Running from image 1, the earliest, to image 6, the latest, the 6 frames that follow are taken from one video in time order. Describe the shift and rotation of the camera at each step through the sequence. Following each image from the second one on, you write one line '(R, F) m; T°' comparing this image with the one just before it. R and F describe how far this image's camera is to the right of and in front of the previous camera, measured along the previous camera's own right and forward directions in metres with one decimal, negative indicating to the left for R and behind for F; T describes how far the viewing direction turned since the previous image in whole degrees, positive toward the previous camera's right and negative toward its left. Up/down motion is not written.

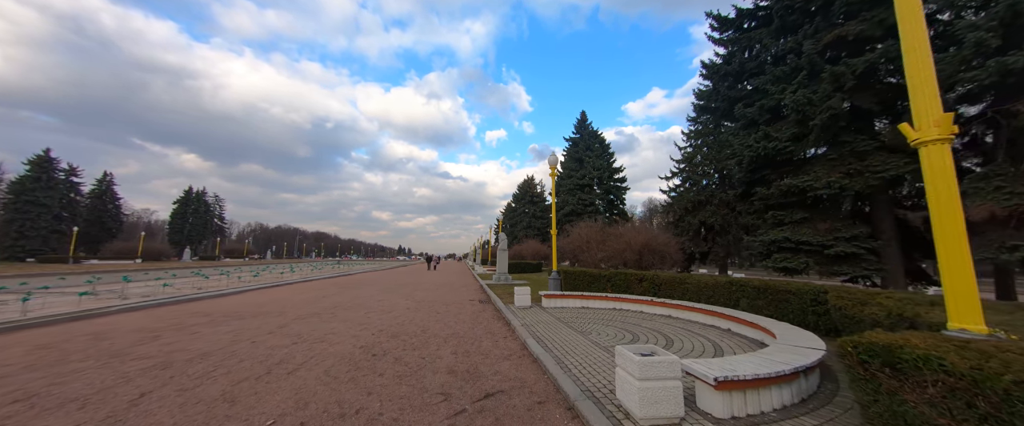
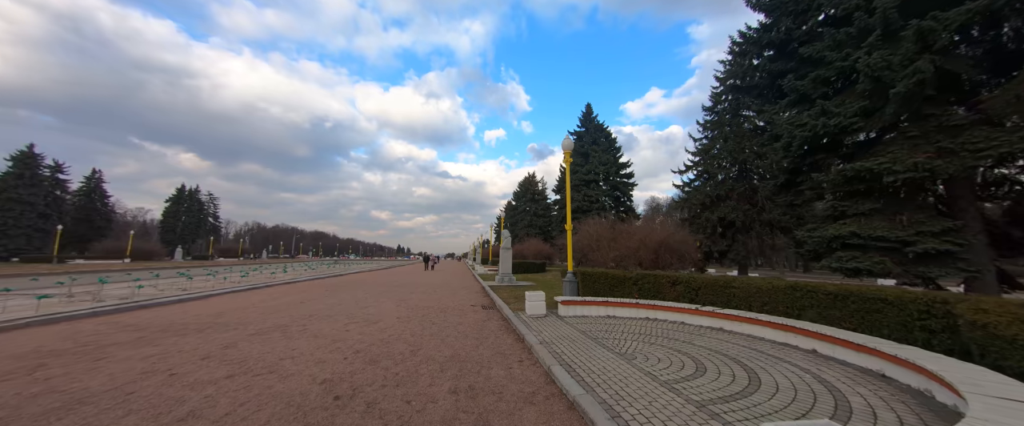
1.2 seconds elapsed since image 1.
(-0.3, +1.5) m; 0°
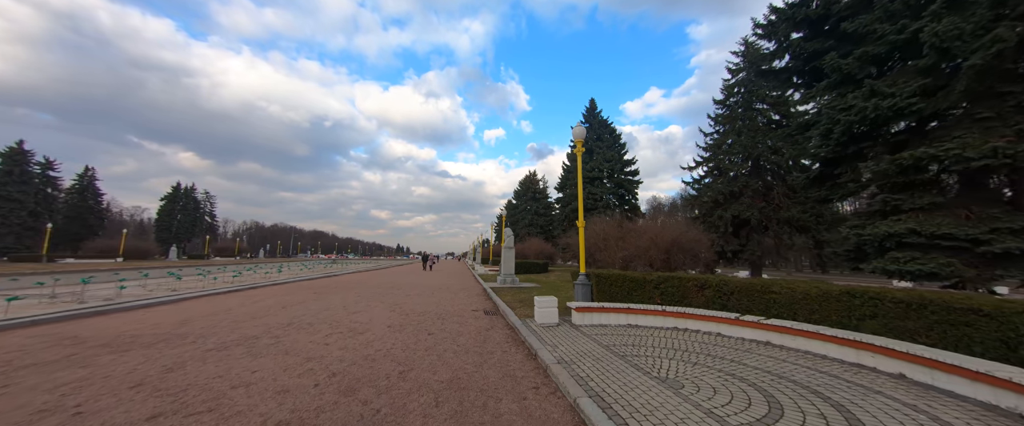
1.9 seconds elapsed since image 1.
(-0.2, +1.0) m; 0°
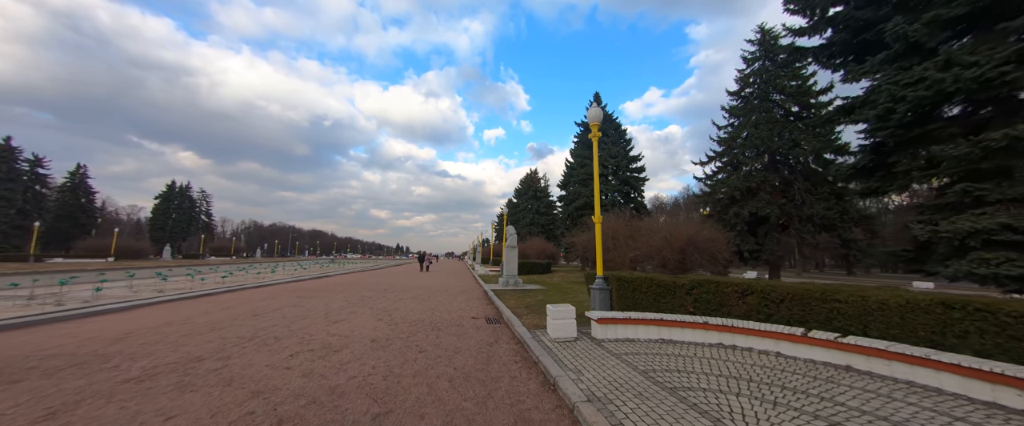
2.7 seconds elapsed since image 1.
(-0.2, +1.2) m; 0°
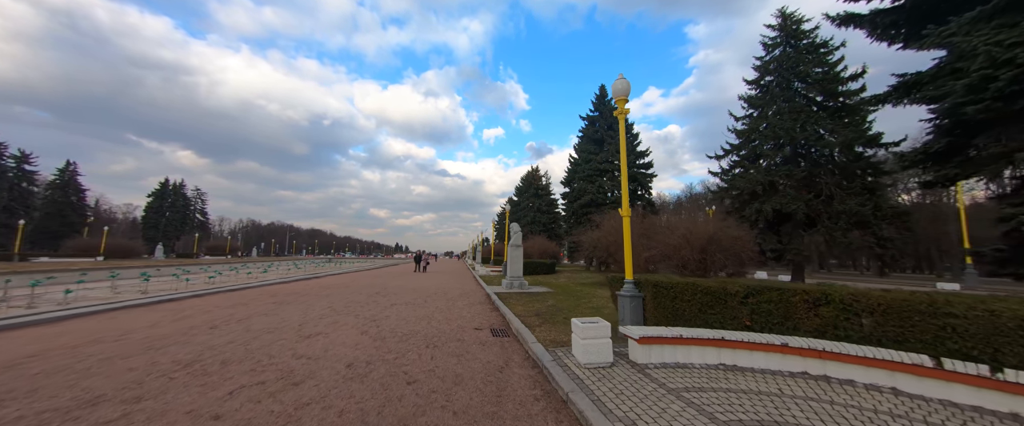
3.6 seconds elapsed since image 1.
(-0.3, +1.3) m; 0°
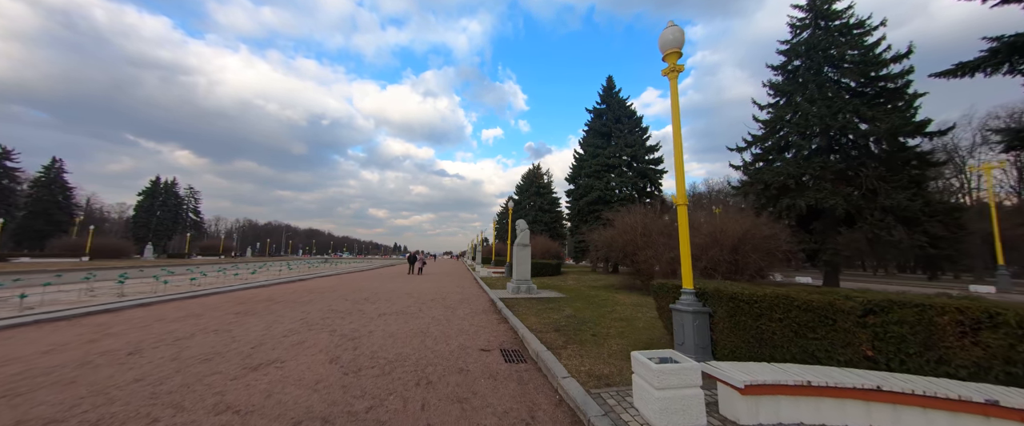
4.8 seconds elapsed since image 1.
(-0.3, +1.6) m; 0°
